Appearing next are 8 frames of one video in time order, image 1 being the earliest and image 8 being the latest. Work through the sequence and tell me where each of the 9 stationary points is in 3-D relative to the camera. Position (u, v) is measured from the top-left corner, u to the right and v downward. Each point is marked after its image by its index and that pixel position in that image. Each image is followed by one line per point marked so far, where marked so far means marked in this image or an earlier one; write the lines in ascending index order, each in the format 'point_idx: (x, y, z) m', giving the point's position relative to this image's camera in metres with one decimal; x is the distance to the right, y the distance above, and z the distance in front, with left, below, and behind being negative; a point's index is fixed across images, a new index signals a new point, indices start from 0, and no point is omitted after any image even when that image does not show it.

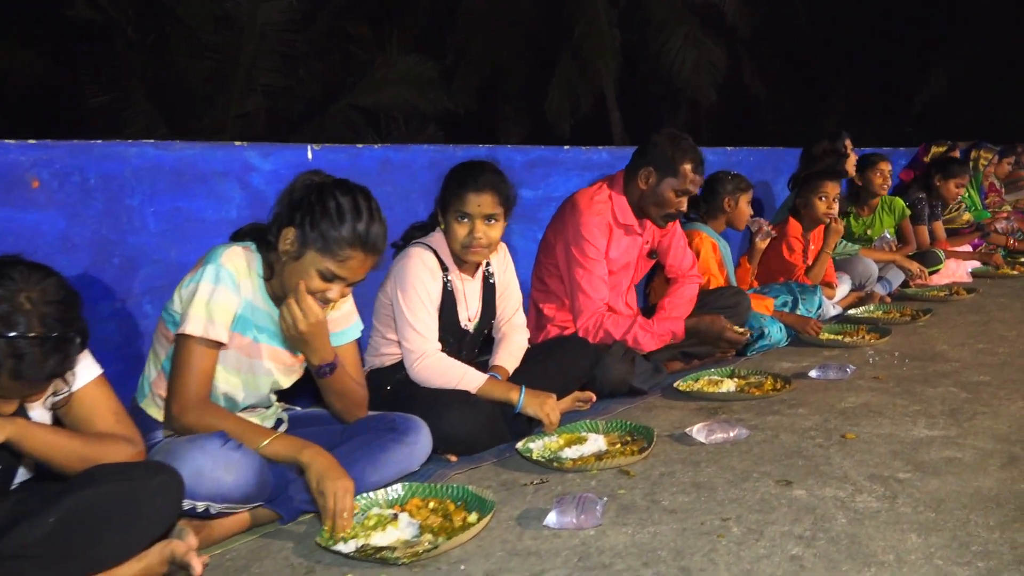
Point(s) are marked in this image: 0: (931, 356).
0: (+2.2, -0.4, +4.5) m
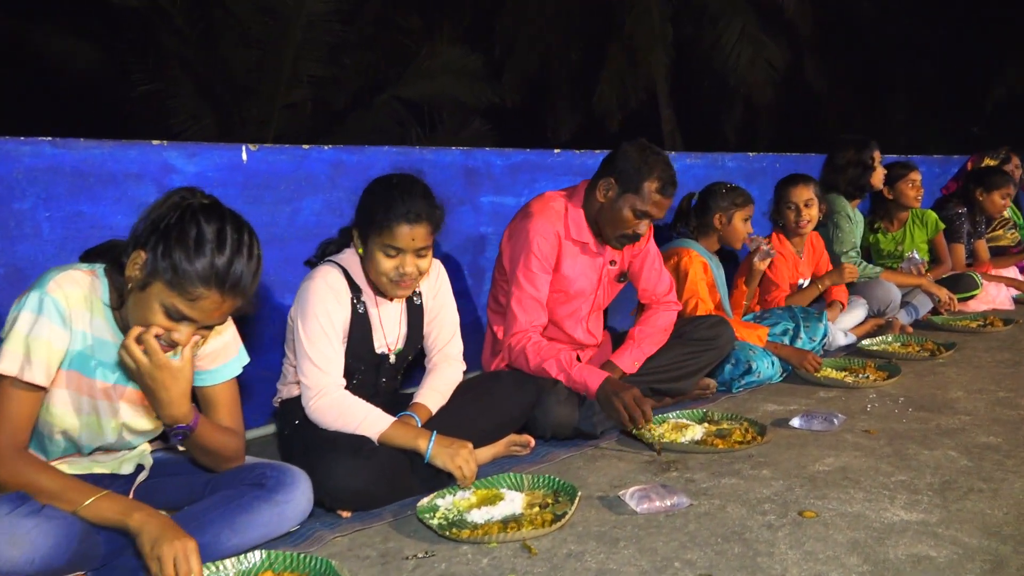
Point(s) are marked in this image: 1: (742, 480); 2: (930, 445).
0: (+2.0, -0.6, +3.9) m
1: (+0.8, -0.7, +3.1) m
2: (+1.7, -0.6, +3.4) m
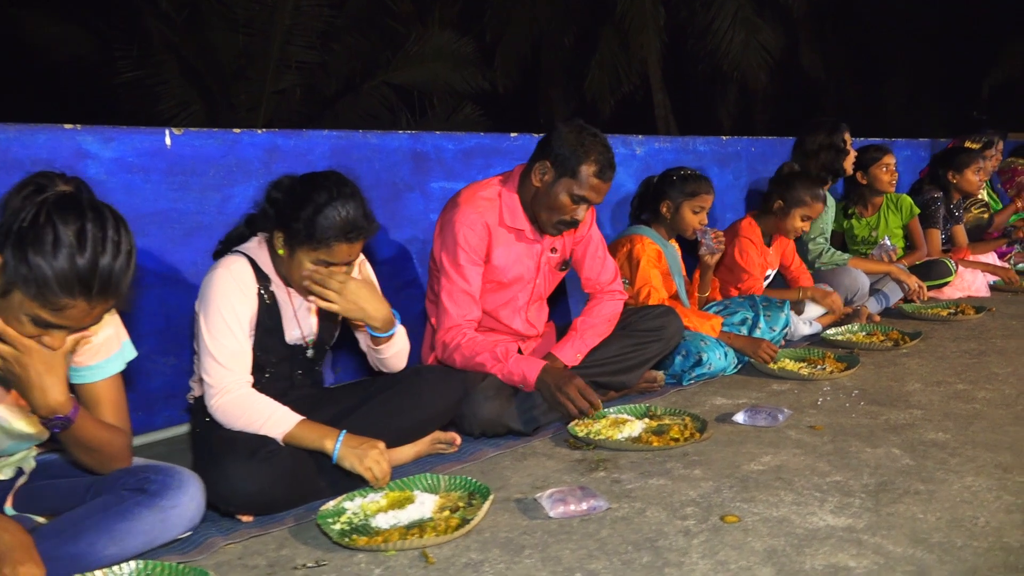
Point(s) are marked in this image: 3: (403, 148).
0: (+1.7, -0.5, +3.7) m
1: (+0.5, -0.7, +2.9) m
2: (+1.4, -0.6, +3.2) m
3: (-0.6, +0.8, +4.8) m
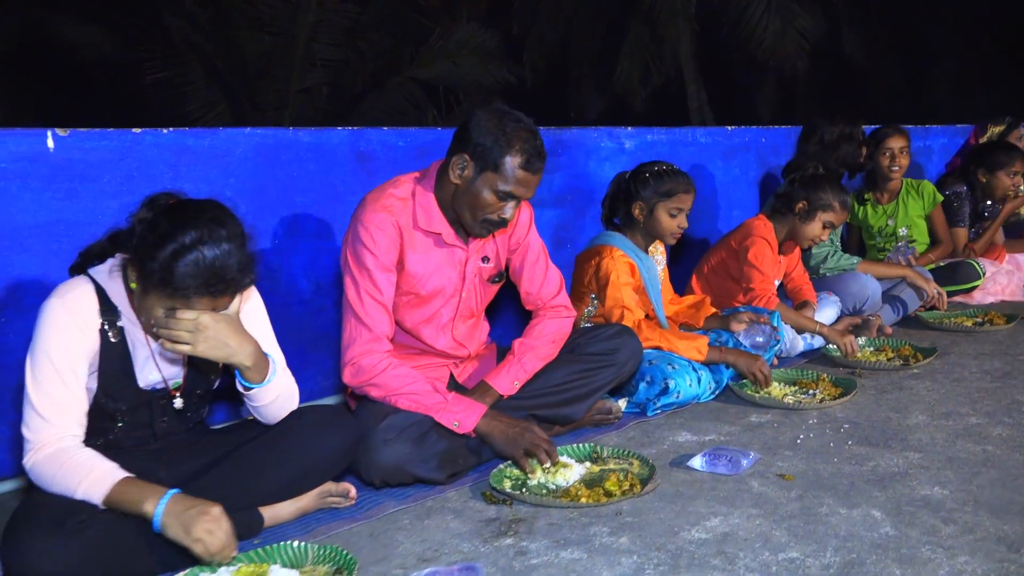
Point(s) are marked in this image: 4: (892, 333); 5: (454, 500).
0: (+1.4, -0.6, +3.1) m
1: (+0.2, -0.7, +2.4) m
2: (+1.0, -0.6, +2.6) m
3: (-0.9, +0.7, +4.3) m
4: (+2.1, -0.3, +4.8) m
5: (-0.2, -0.7, +2.8) m
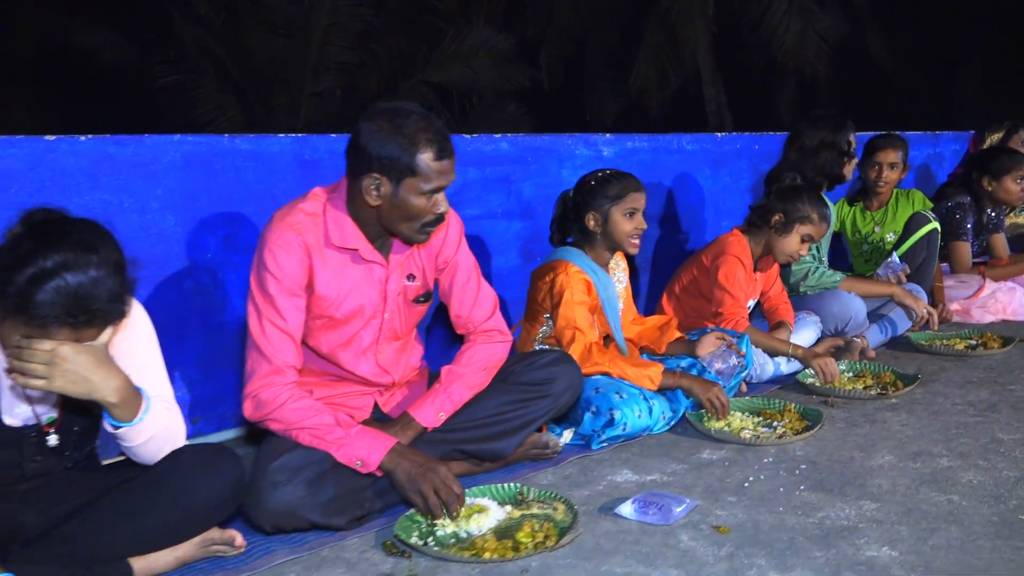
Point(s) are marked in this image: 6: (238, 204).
0: (+1.1, -0.7, +2.8) m
1: (-0.1, -0.8, +2.1) m
2: (+0.8, -0.7, +2.3) m
3: (-1.1, +0.6, +4.1) m
4: (+1.9, -0.4, +4.4) m
5: (-0.5, -0.8, +2.6) m
6: (-1.3, +0.4, +3.9) m
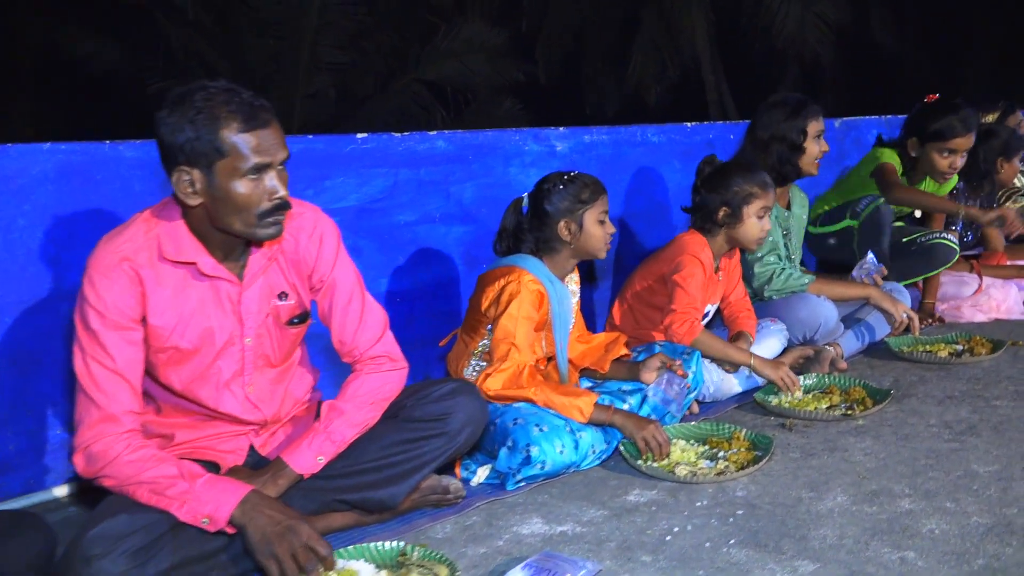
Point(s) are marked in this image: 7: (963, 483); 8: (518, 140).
0: (+0.8, -0.7, +2.4) m
1: (-0.4, -0.9, +1.7) m
2: (+0.4, -0.8, +1.9) m
3: (-1.5, +0.5, +3.6) m
4: (+1.6, -0.4, +4.0) m
5: (-0.8, -0.9, +2.2) m
6: (-1.6, +0.3, +3.5) m
7: (+1.4, -0.6, +2.6) m
8: (0.0, +0.9, +5.0) m
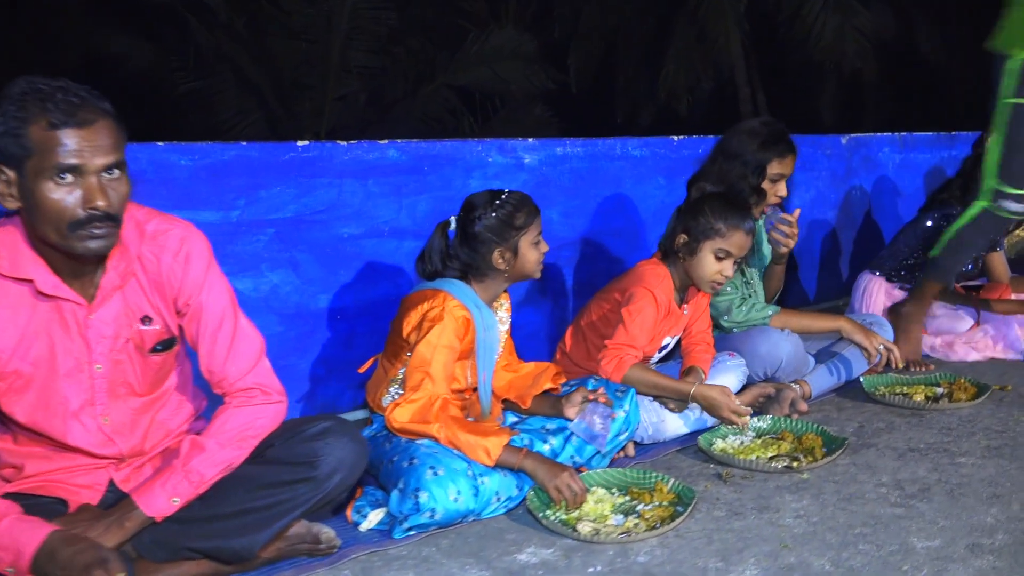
0: (+0.4, -0.8, +2.0) m
1: (-0.9, -1.0, +1.4) m
2: (0.0, -0.9, +1.6) m
3: (-1.8, +0.5, +3.4) m
4: (+1.3, -0.5, +3.6) m
5: (-1.2, -0.9, +1.9) m
6: (-1.9, +0.2, +3.3) m
7: (+1.1, -0.7, +2.3) m
8: (-0.2, +0.8, +4.7) m
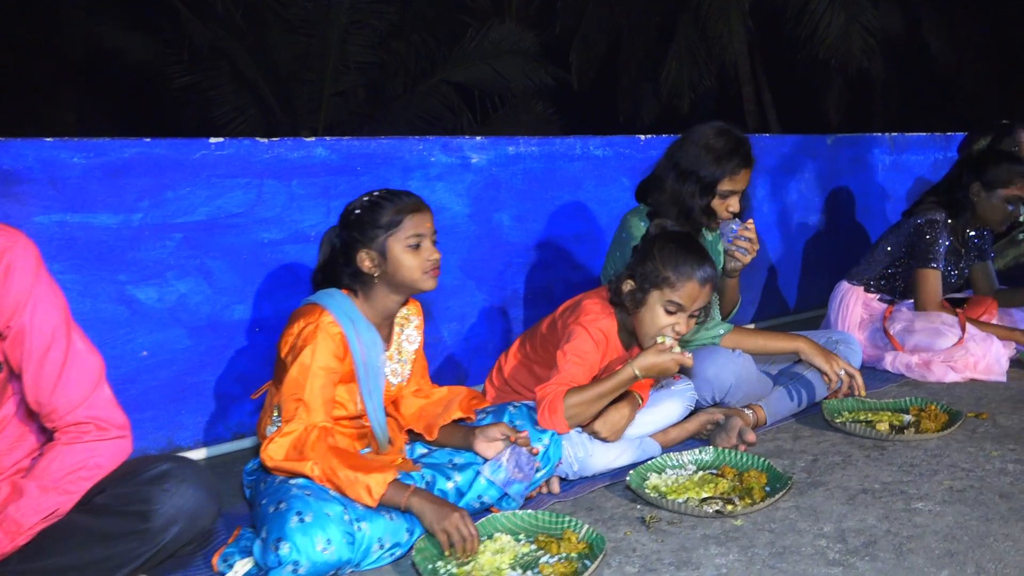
0: (0.0, -0.9, +1.7) m
1: (-1.2, -1.0, +1.1) m
2: (-0.4, -0.9, +1.2) m
3: (-2.1, +0.5, +3.1) m
4: (+0.9, -0.6, +3.3) m
5: (-1.6, -1.0, +1.6) m
6: (-2.3, +0.2, +3.0) m
7: (+0.7, -0.8, +2.0) m
8: (-0.5, +0.7, +4.4) m
